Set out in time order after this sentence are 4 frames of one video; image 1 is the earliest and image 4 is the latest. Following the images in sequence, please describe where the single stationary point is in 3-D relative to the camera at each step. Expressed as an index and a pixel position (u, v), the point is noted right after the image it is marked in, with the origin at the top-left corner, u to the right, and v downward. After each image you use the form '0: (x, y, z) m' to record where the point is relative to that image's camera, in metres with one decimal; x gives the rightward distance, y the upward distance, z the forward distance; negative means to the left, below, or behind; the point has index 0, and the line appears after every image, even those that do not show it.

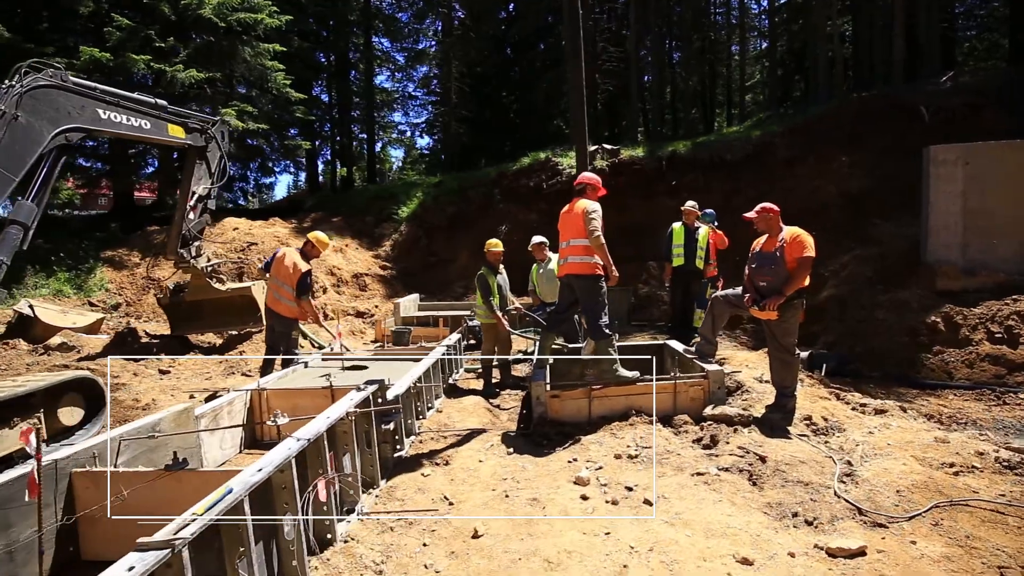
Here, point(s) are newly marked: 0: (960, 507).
0: (+3.0, -1.4, +3.2) m
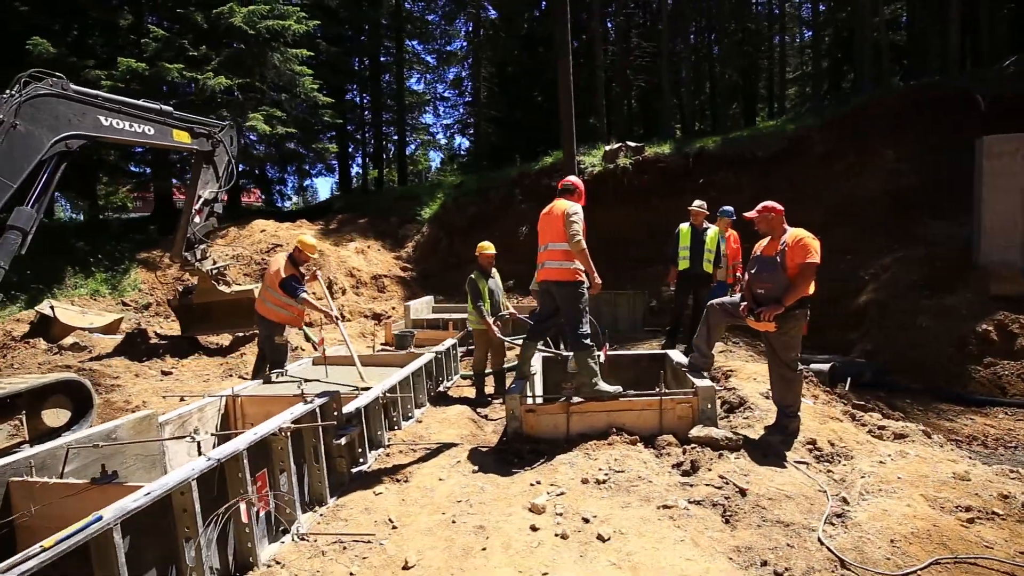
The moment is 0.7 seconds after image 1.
0: (+2.5, -1.5, +2.7) m
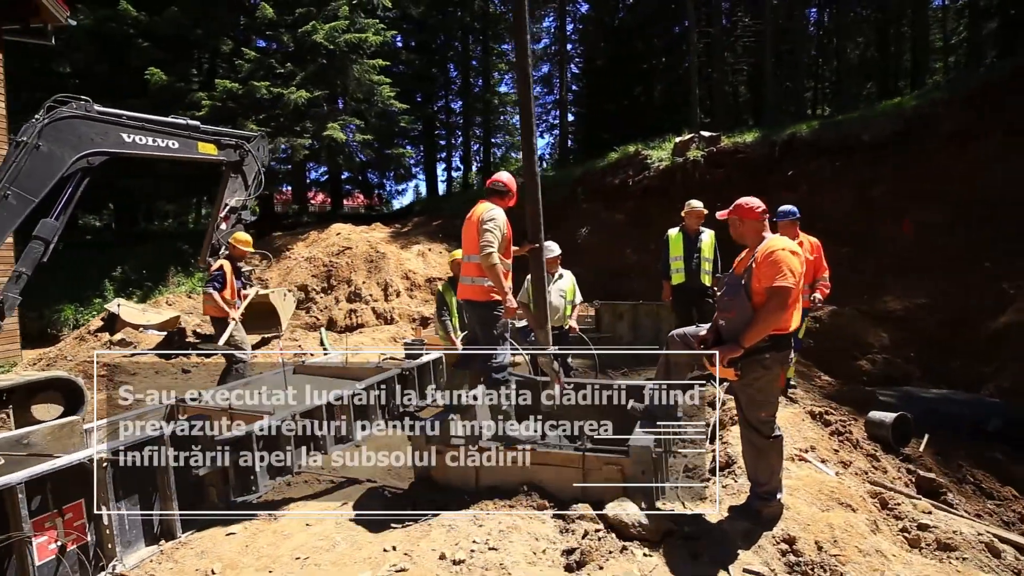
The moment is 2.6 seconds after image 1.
0: (+1.2, -1.7, +1.5) m
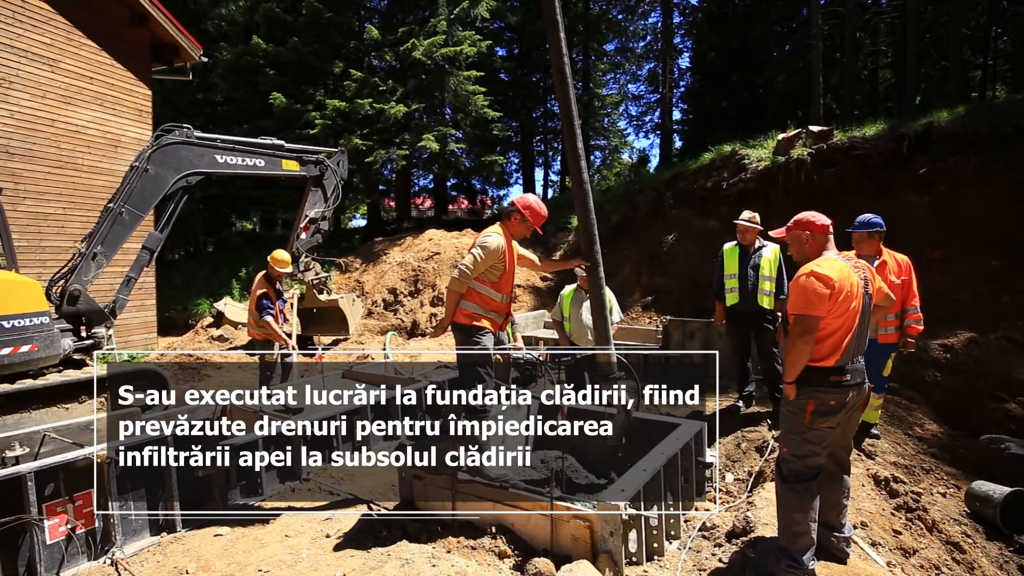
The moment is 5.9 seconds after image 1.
0: (+0.4, -1.9, +1.0) m
